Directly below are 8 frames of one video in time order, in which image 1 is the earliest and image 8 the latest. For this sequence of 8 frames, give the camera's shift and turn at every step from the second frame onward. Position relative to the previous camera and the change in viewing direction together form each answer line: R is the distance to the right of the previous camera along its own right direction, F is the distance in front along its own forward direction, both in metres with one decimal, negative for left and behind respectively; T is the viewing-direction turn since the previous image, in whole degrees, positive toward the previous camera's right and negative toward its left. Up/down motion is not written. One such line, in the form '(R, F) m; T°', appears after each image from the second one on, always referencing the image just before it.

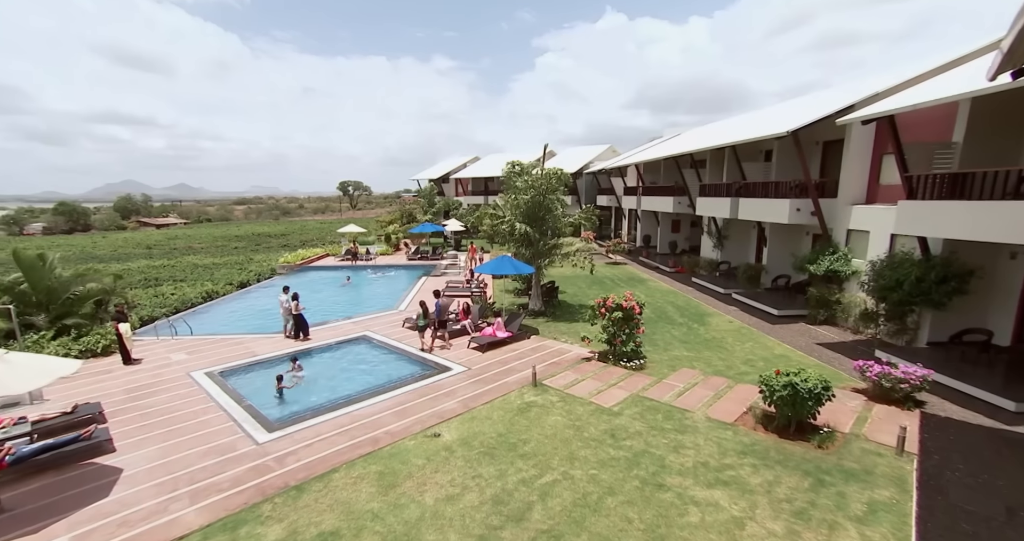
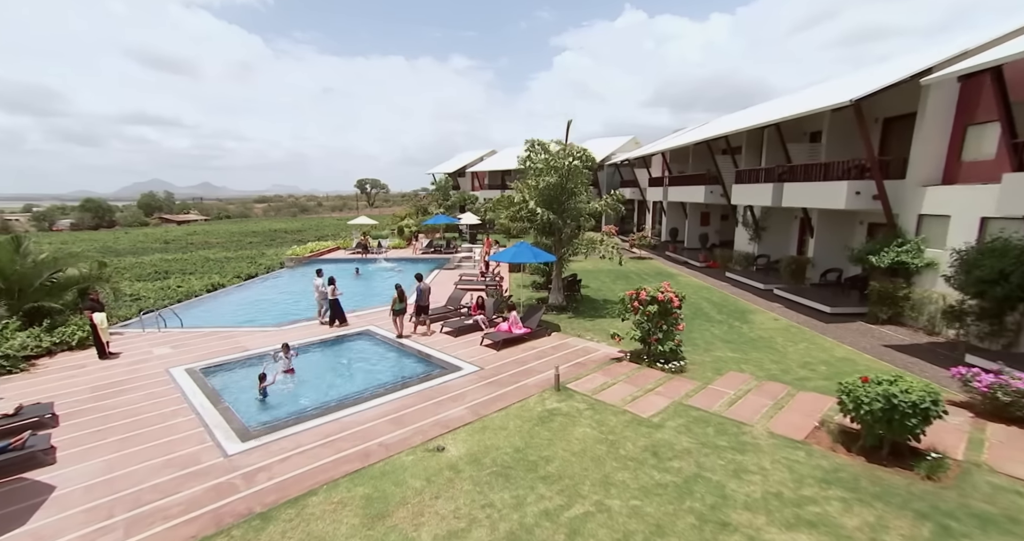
(-0.1, +1.5) m; -2°
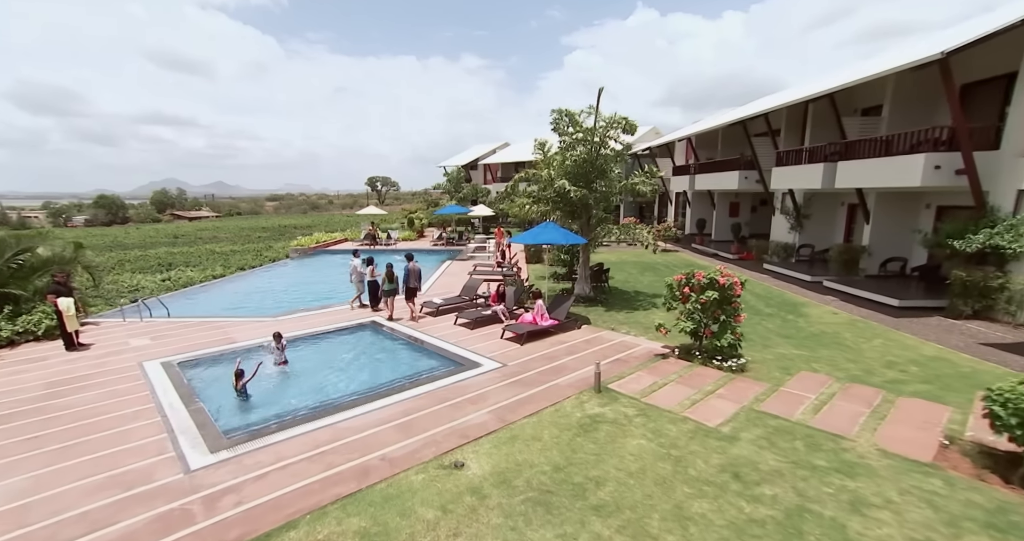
(-0.4, +1.5) m; -1°
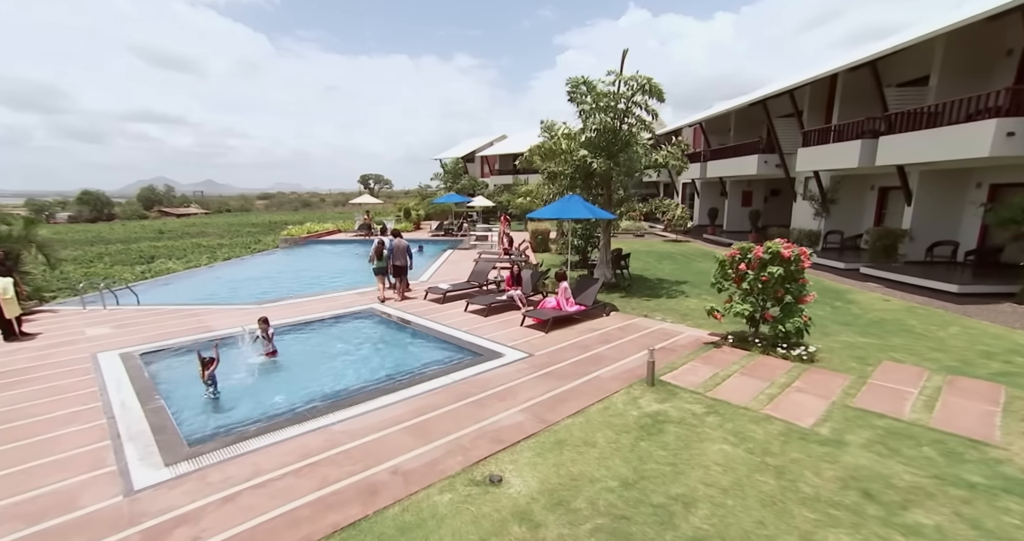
(-0.6, +1.3) m; +1°
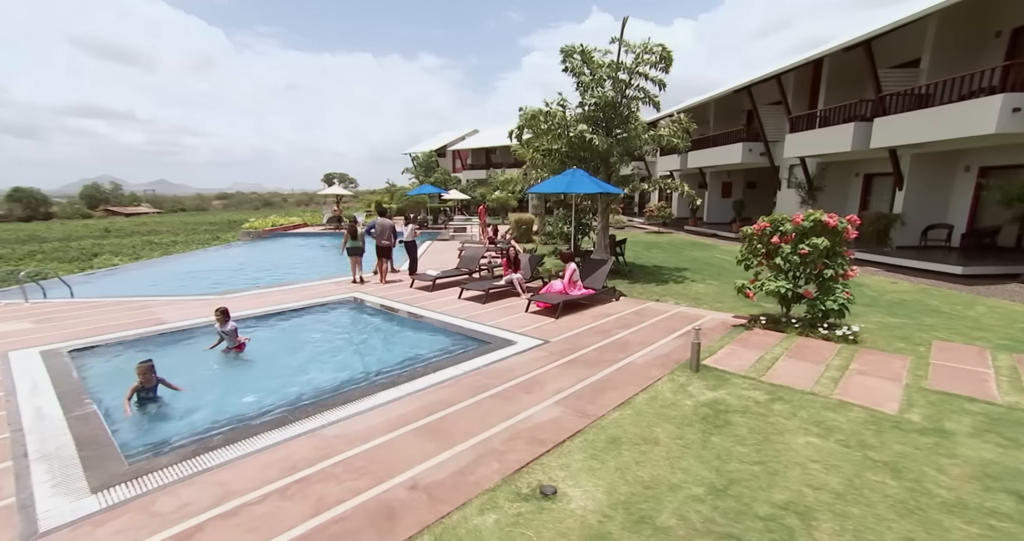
(-0.6, +1.0) m; +4°
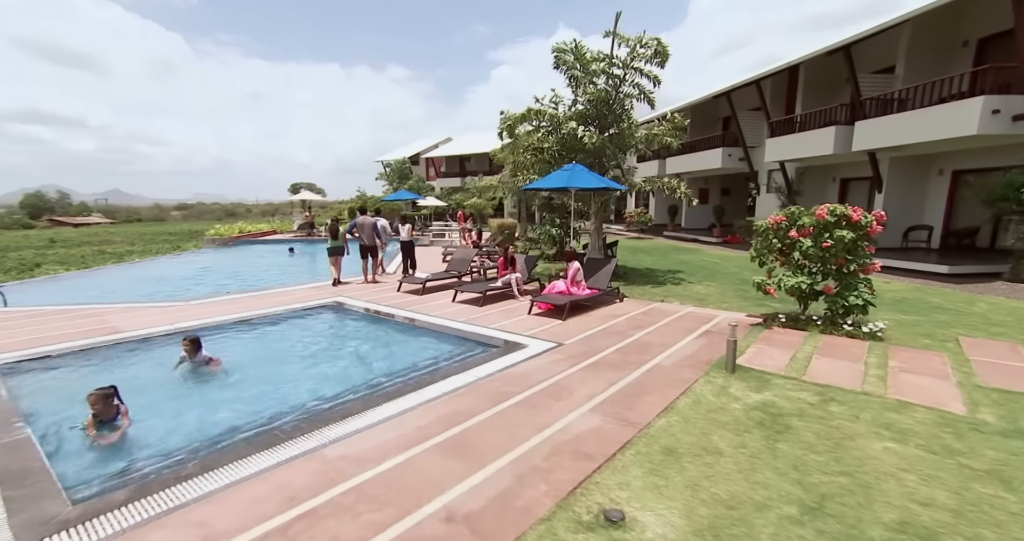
(-0.5, +0.6) m; +4°
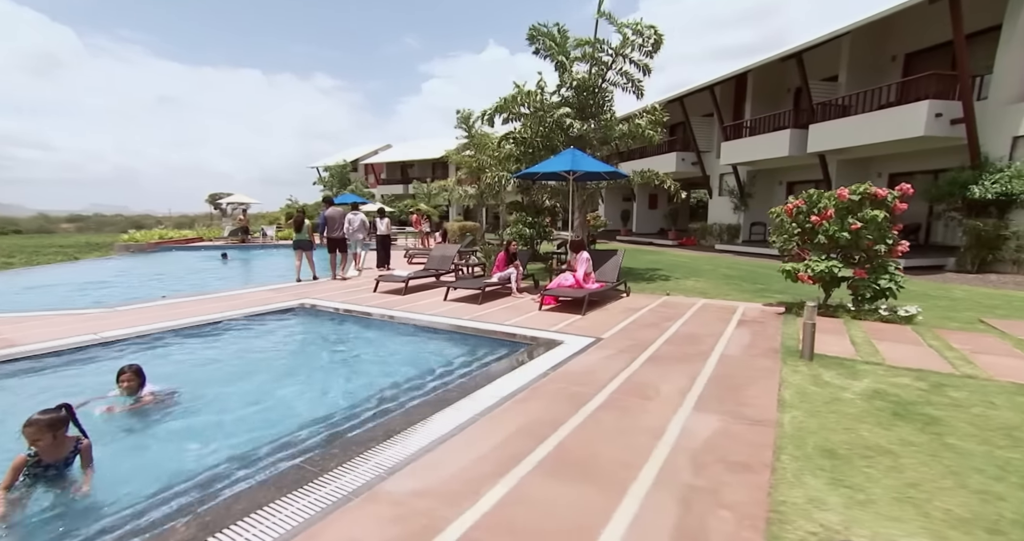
(-1.1, +1.0) m; +8°
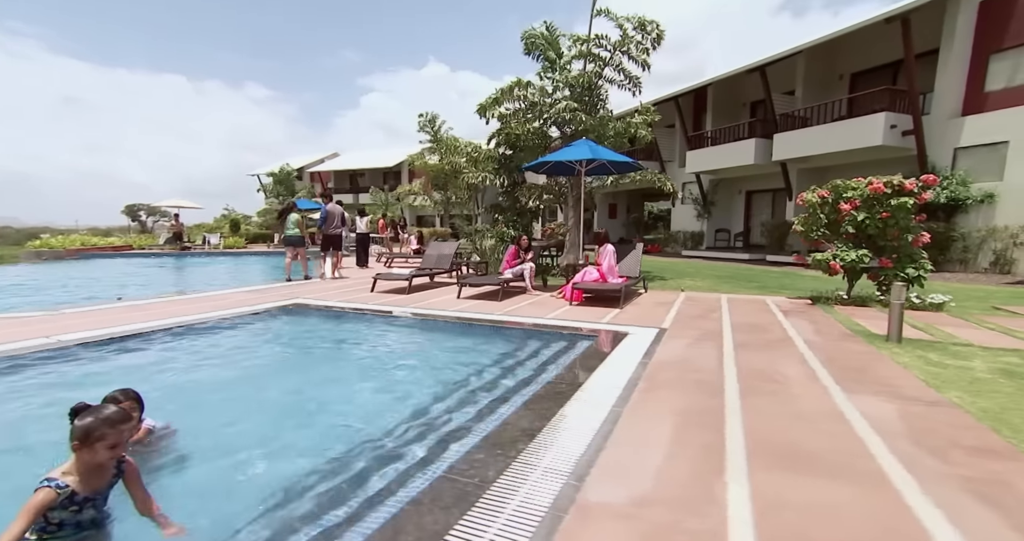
(-1.1, +0.7) m; +7°
